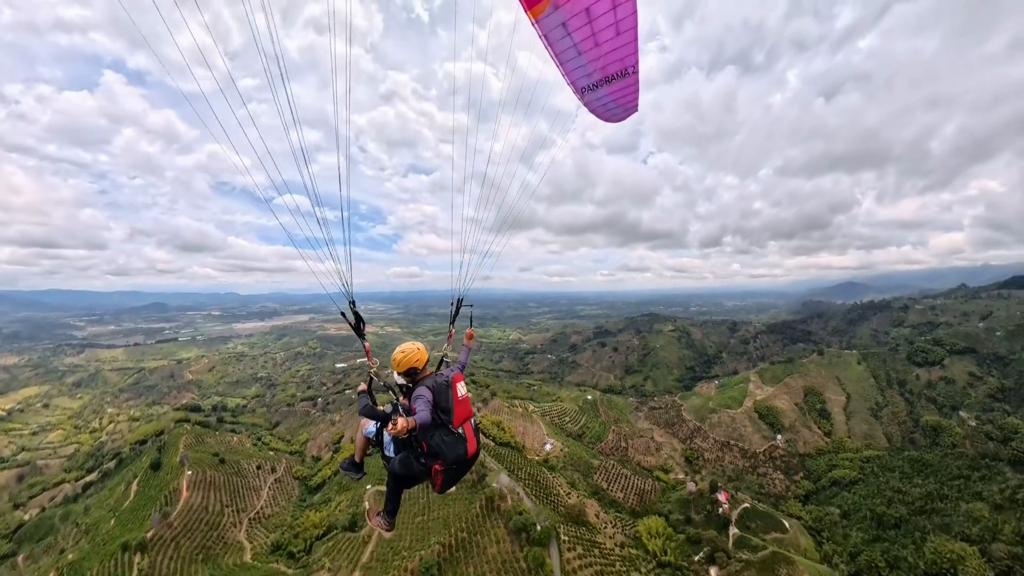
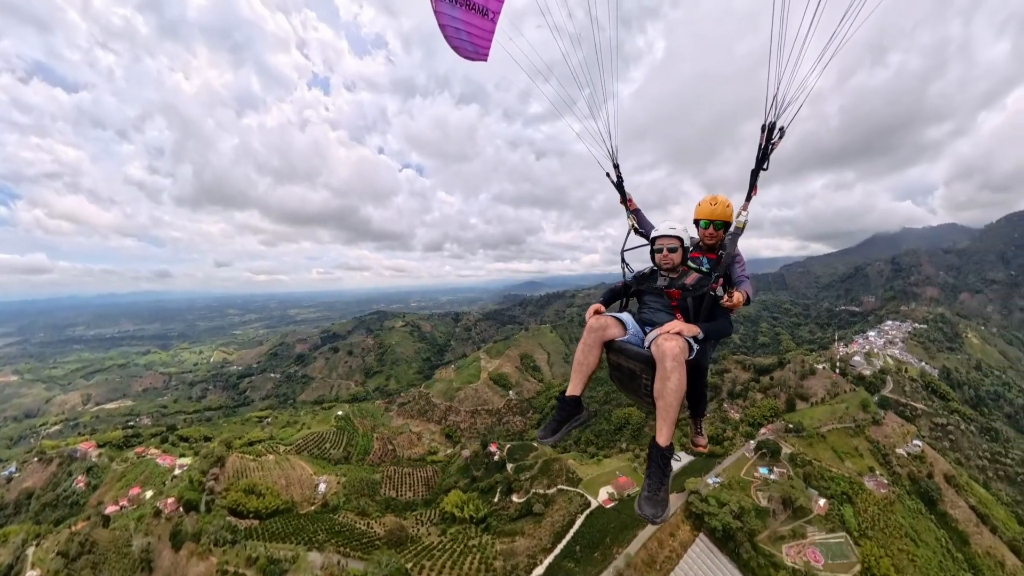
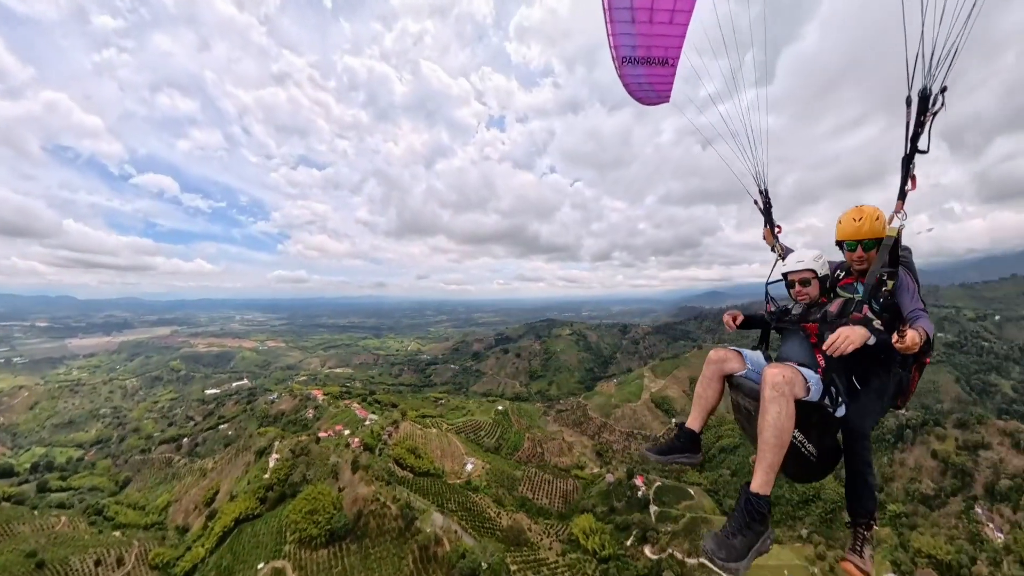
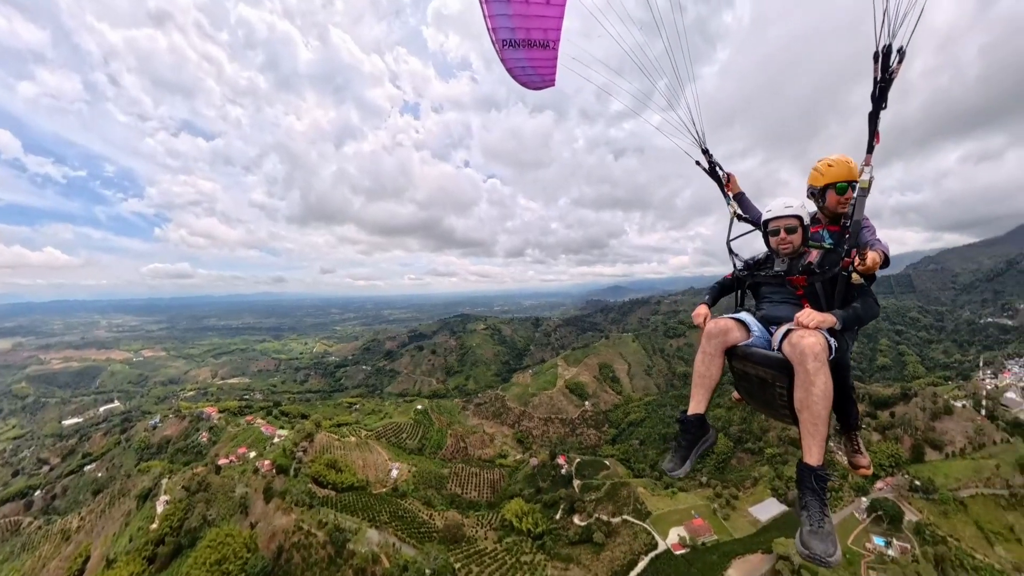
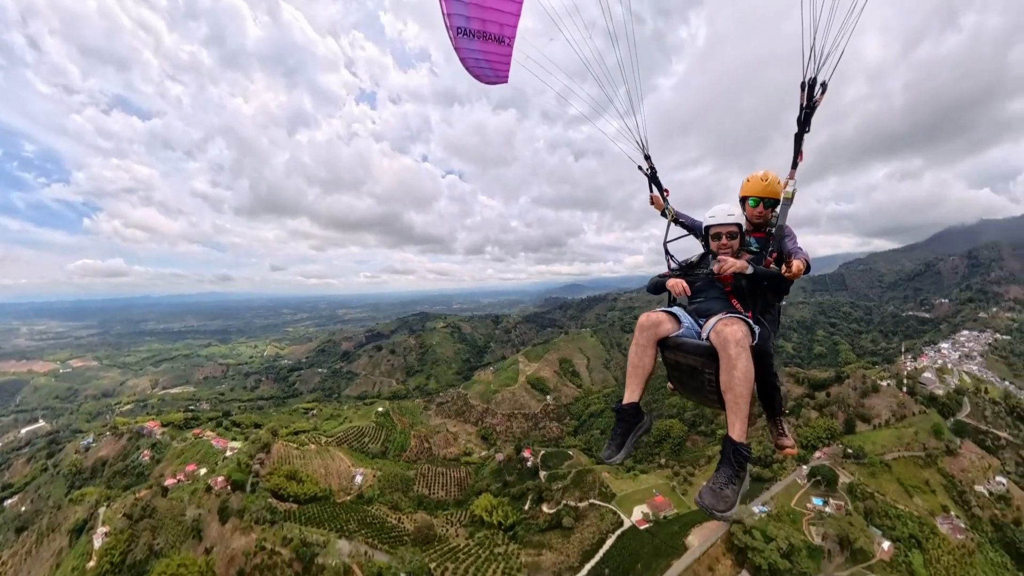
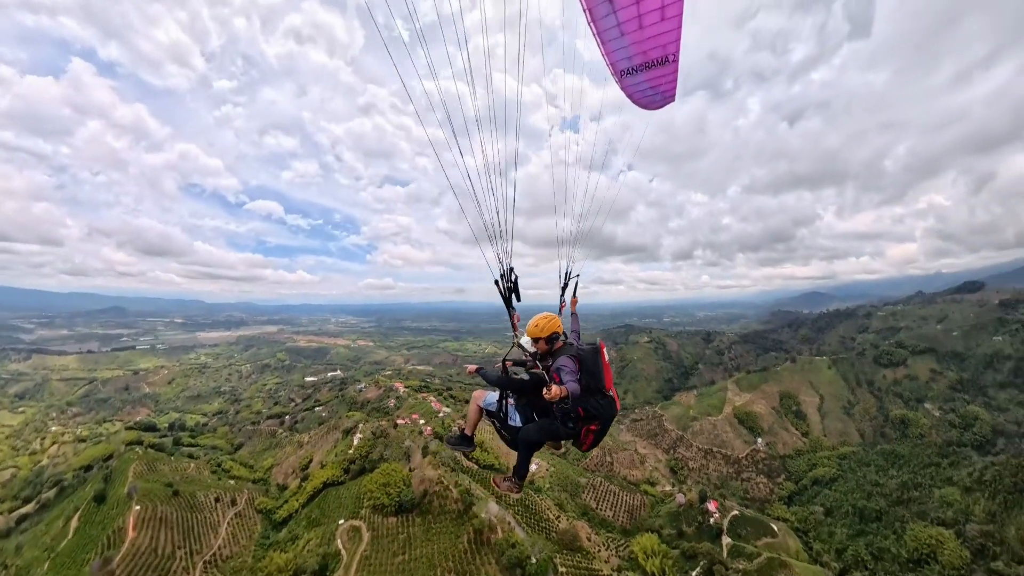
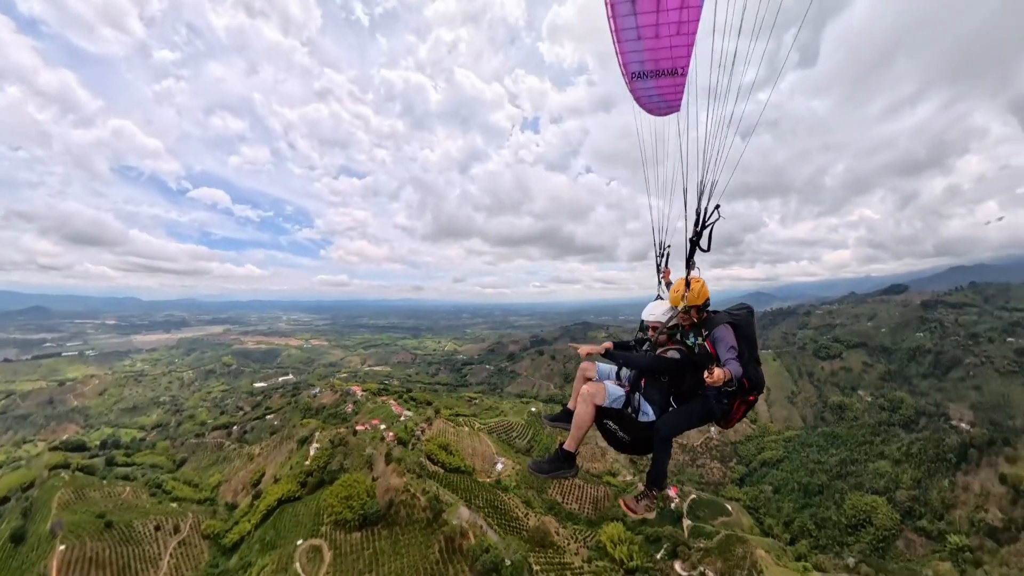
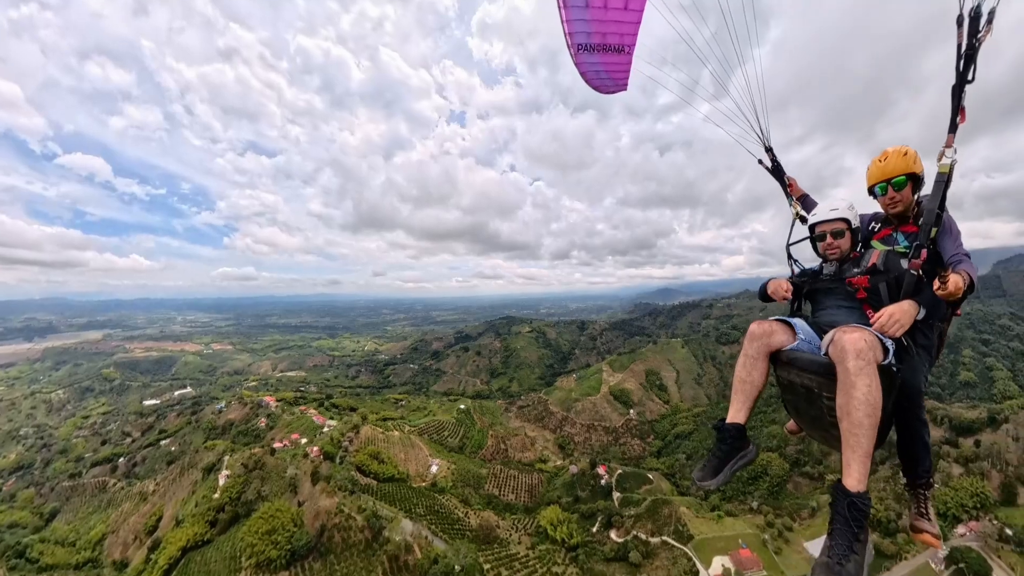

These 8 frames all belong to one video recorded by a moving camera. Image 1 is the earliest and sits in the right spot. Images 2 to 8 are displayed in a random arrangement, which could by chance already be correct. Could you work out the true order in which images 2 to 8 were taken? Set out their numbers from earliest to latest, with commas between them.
6, 7, 3, 8, 4, 5, 2
